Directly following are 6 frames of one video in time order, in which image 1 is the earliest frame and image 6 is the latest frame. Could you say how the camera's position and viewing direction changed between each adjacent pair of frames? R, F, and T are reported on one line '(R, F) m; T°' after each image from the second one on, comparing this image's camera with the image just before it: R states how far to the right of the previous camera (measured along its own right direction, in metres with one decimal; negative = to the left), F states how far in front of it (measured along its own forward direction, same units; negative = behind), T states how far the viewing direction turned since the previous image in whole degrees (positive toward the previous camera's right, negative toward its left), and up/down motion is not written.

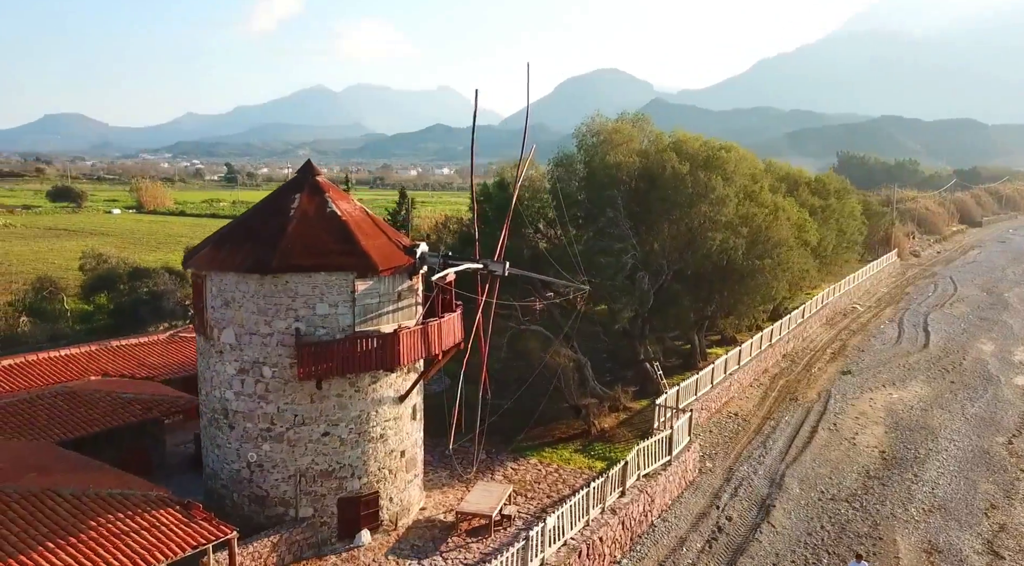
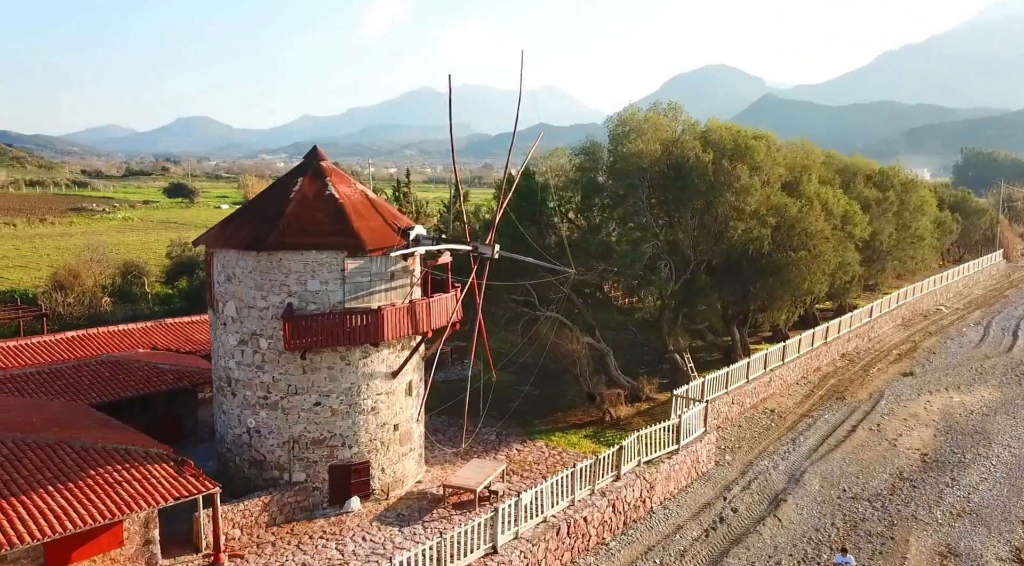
(+2.5, -0.3) m; -7°
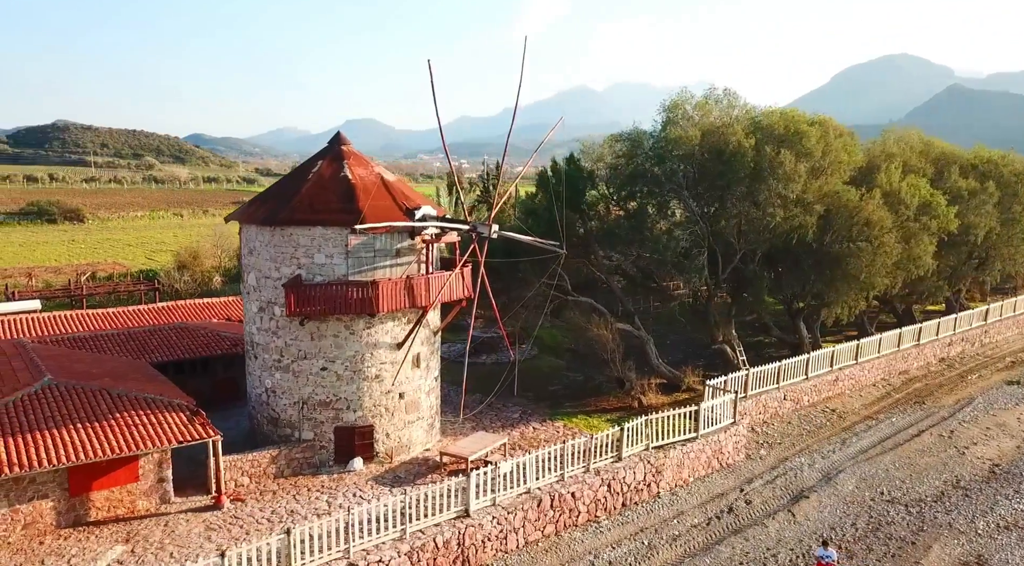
(+3.5, -0.3) m; -11°
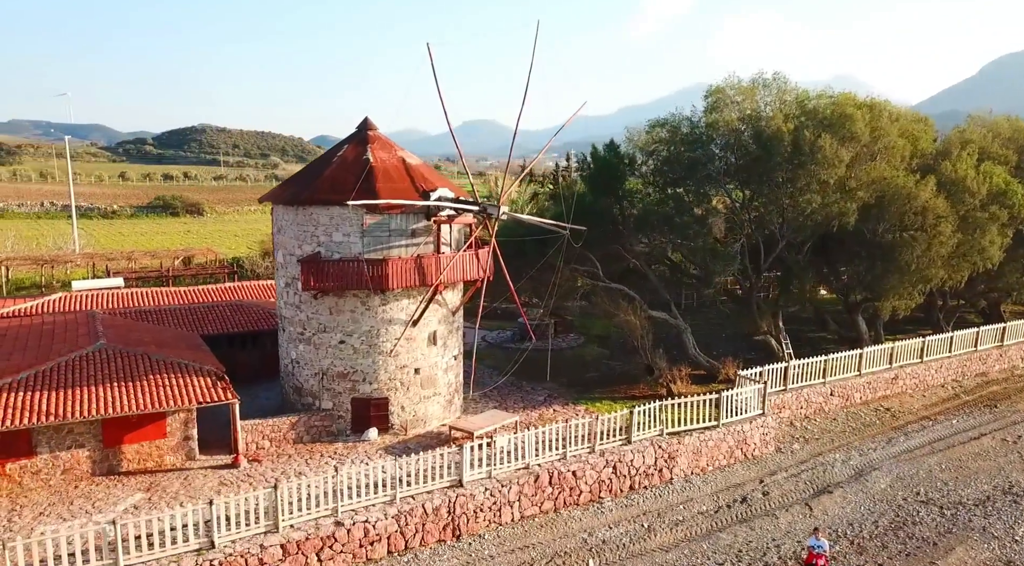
(+2.5, -0.2) m; -8°
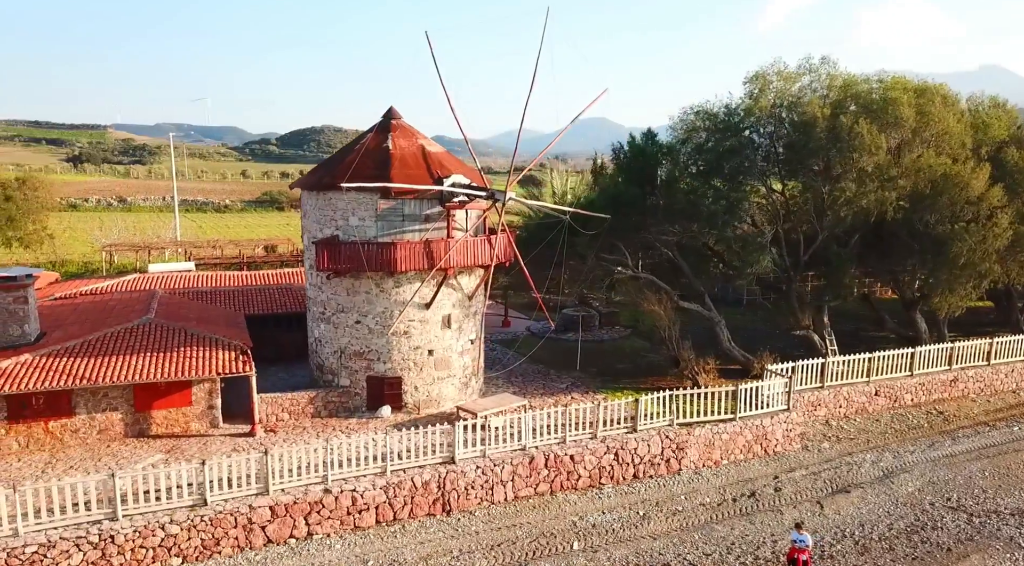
(+2.5, -0.1) m; -8°
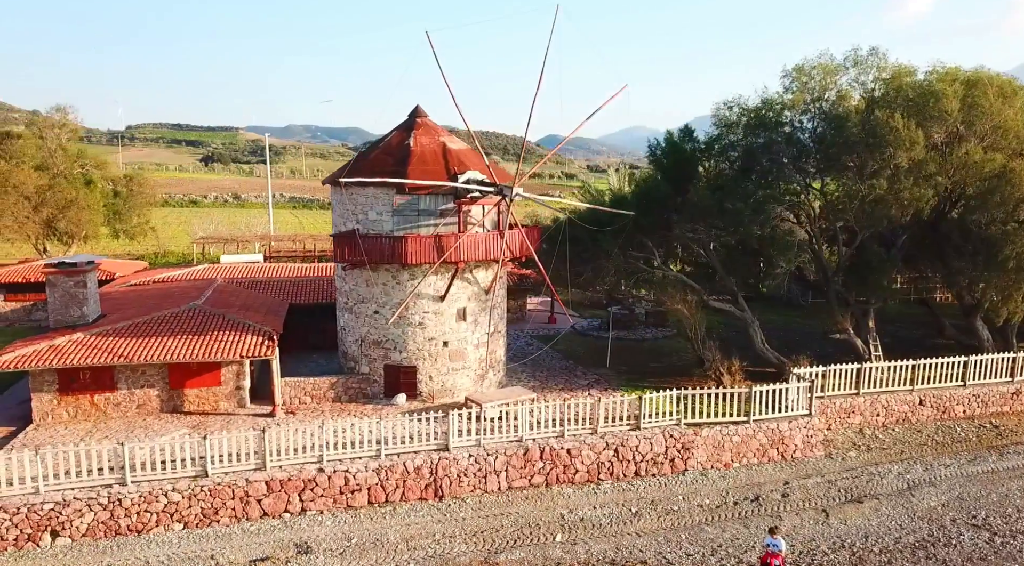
(+2.6, -0.1) m; -8°
